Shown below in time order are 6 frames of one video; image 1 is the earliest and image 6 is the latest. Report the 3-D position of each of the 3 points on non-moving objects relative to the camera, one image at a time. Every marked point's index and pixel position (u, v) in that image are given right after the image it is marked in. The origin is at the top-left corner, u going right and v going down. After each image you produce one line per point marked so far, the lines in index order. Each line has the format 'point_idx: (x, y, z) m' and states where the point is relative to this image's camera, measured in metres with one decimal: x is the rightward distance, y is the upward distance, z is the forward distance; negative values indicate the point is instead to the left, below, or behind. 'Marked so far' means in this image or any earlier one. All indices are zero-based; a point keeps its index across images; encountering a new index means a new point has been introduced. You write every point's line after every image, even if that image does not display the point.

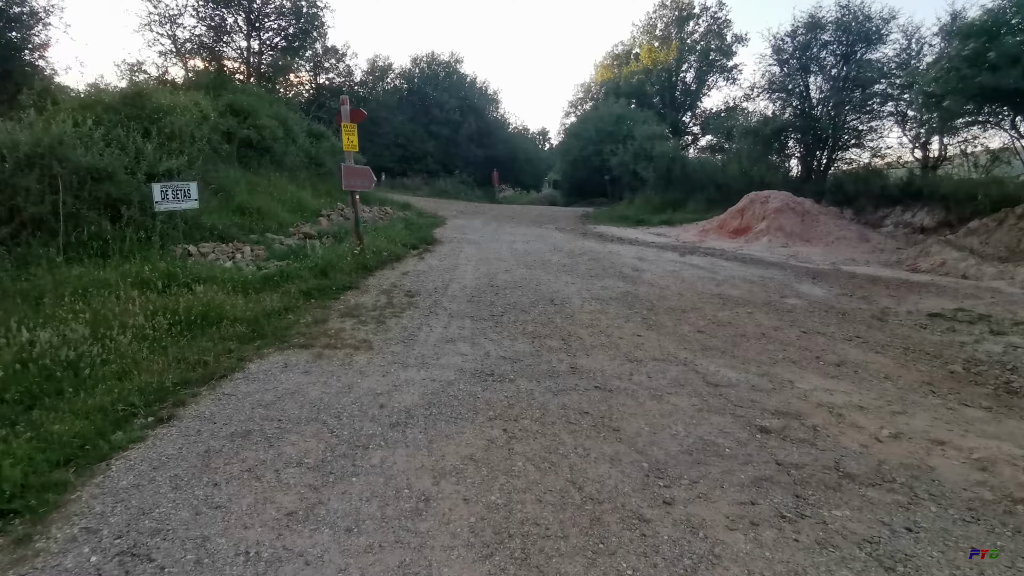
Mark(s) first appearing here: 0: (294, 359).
0: (-2.1, -0.7, +5.2) m
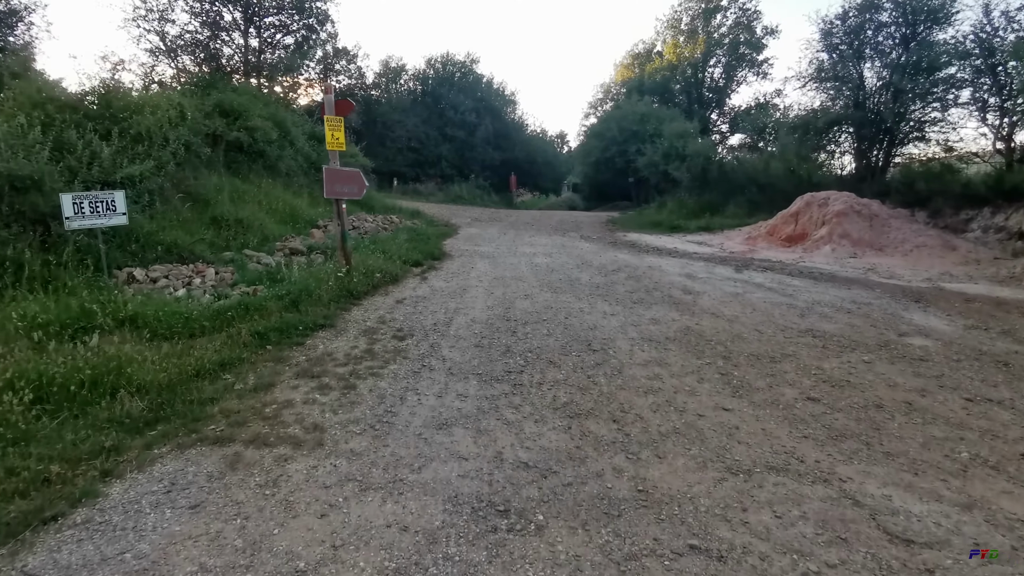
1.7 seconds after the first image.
0: (-1.9, -1.1, +3.3) m
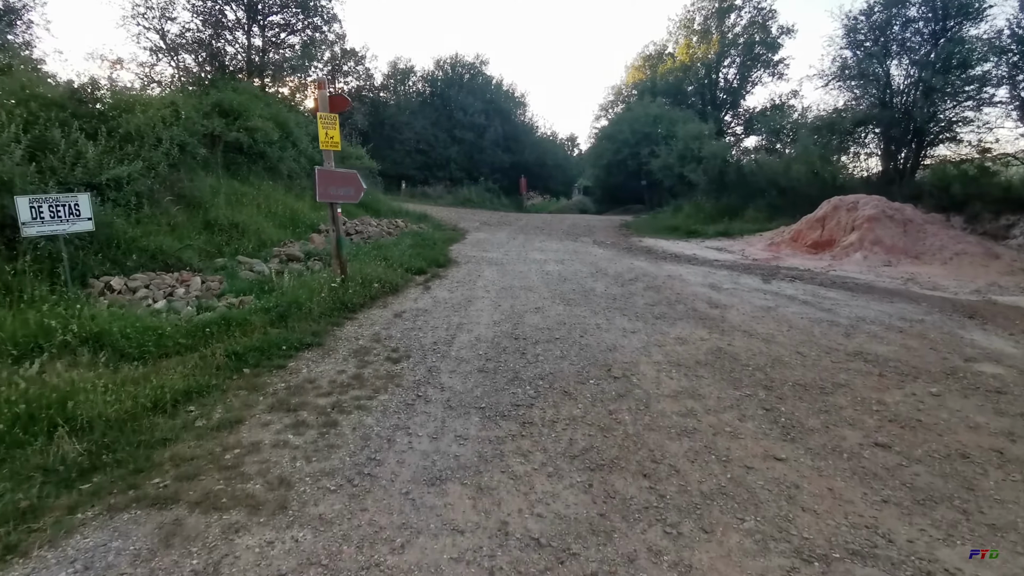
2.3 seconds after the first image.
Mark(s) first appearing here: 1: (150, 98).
0: (-1.9, -1.2, +2.6) m
1: (-8.1, +4.2, +12.1) m
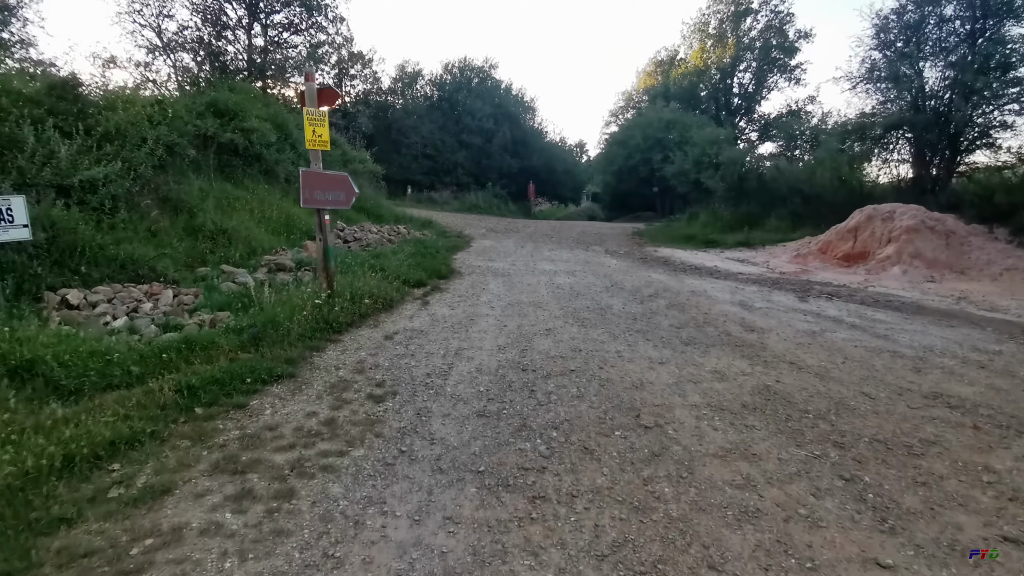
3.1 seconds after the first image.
0: (-1.9, -1.4, +1.7) m
1: (-7.9, +4.0, +11.3) m
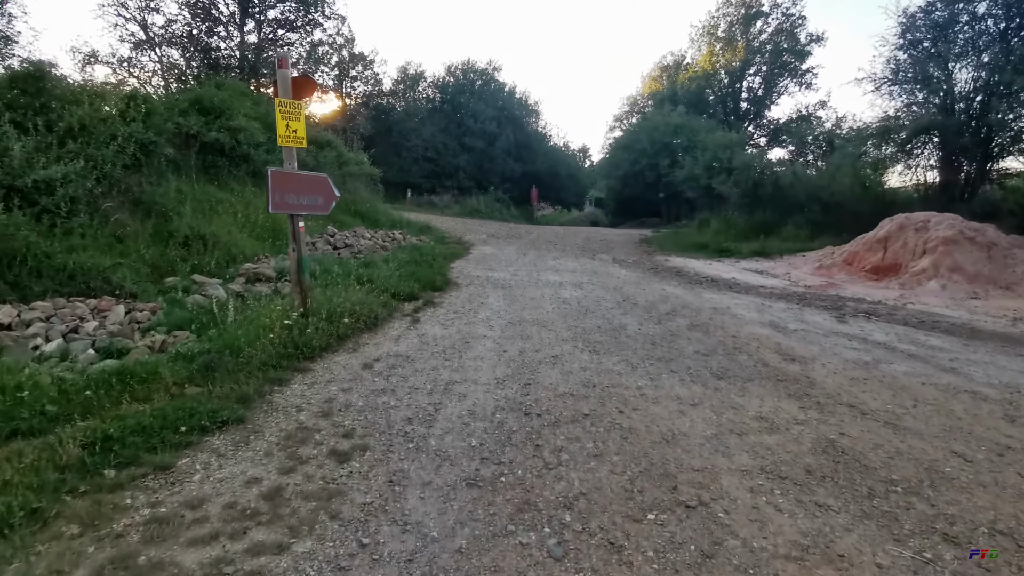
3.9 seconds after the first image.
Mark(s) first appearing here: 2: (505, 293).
0: (-1.9, -1.6, +0.8) m
1: (-7.8, +3.9, +10.5) m
2: (-0.1, -0.1, +9.5) m
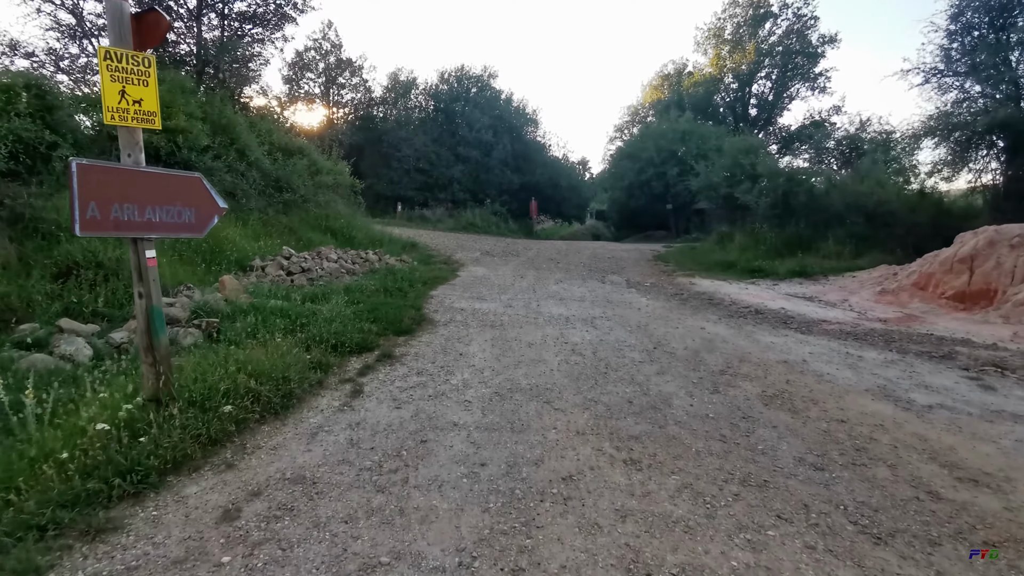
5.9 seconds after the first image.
0: (-2.0, -1.9, -1.7) m
1: (-7.9, +3.2, +8.2) m
2: (-0.2, -0.6, +7.1) m
